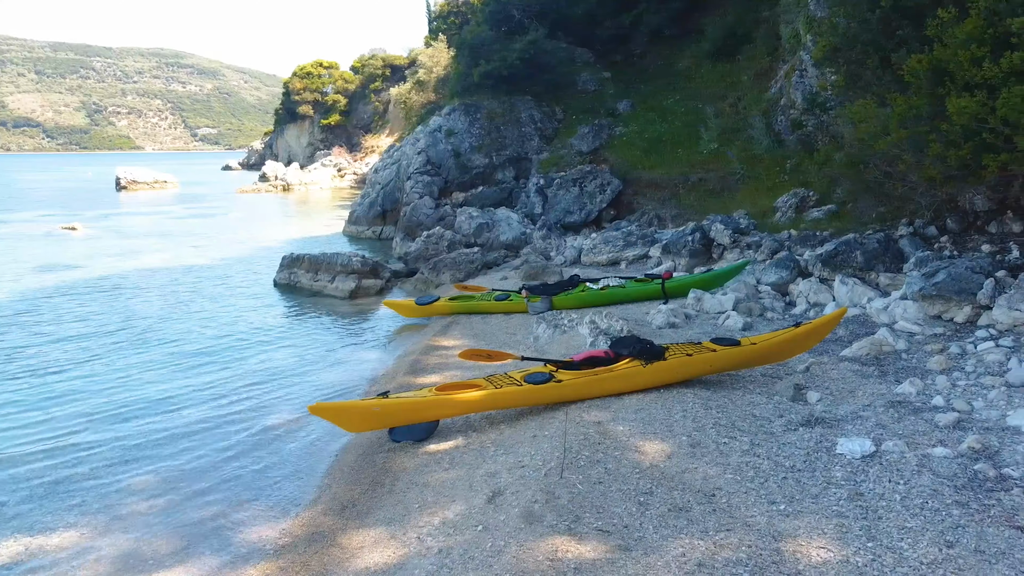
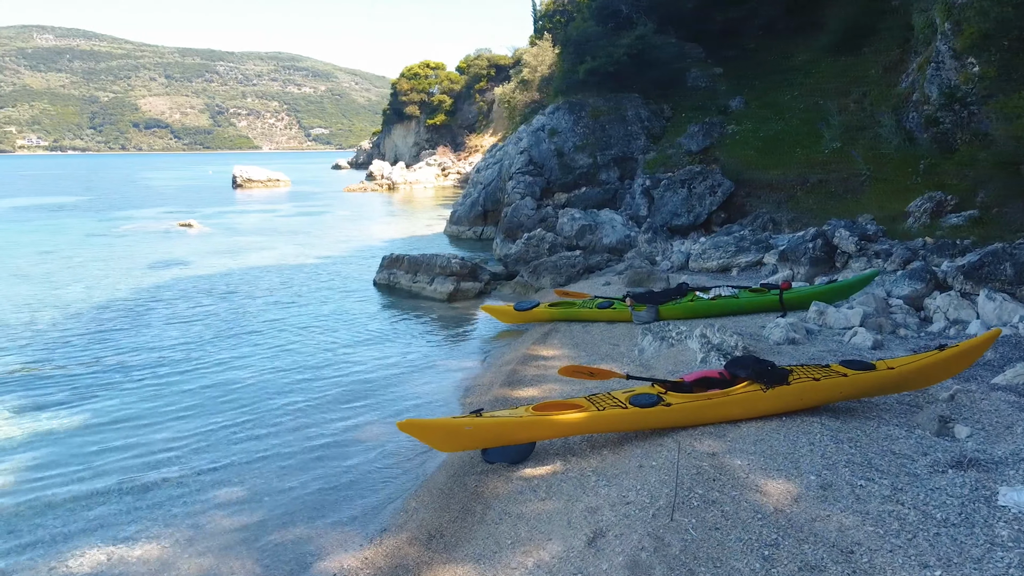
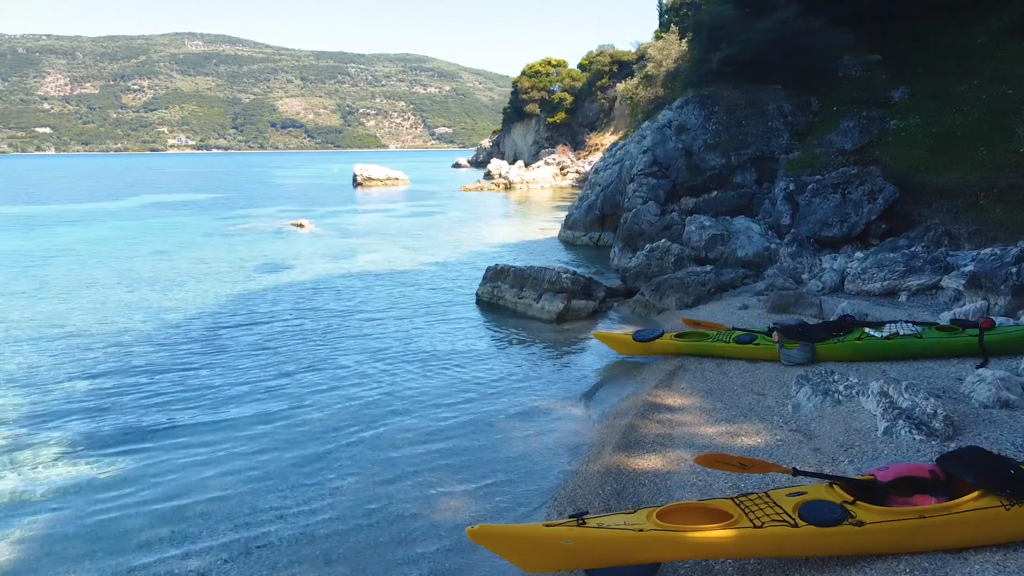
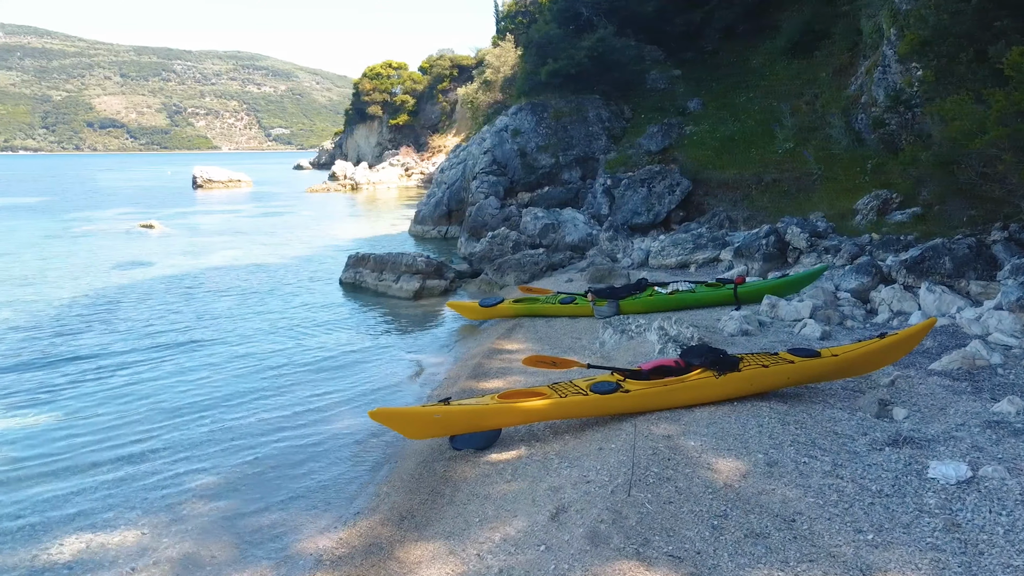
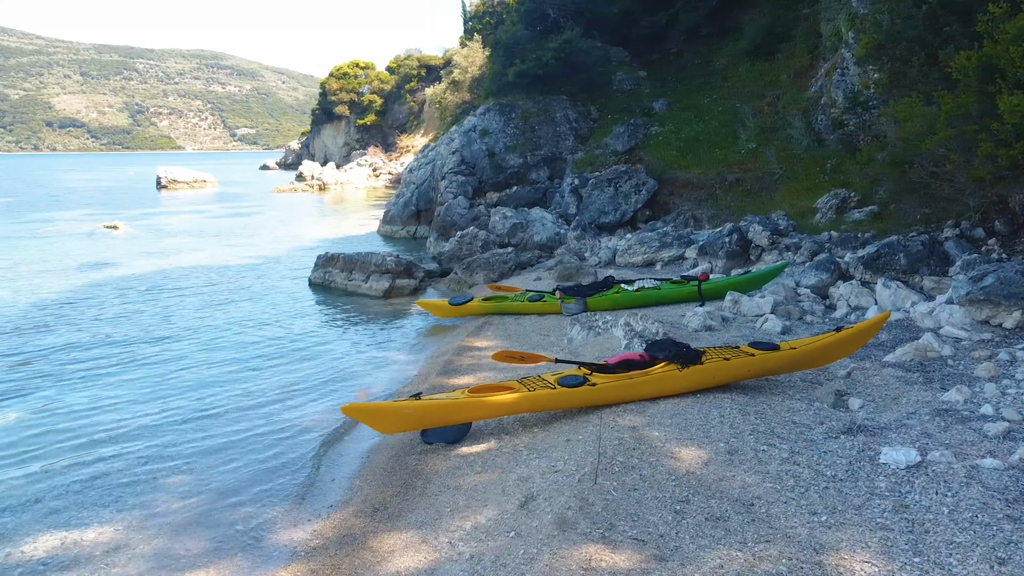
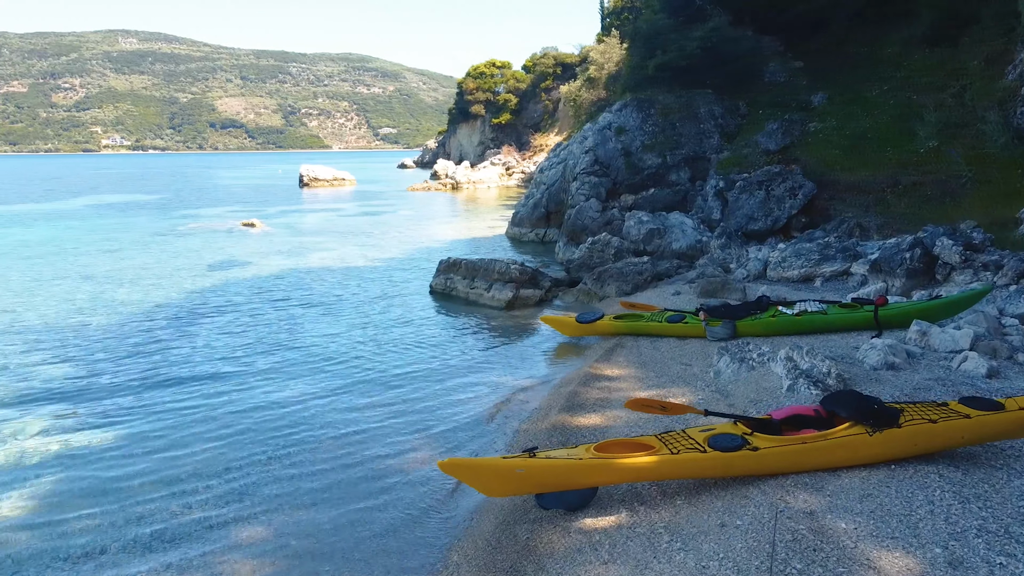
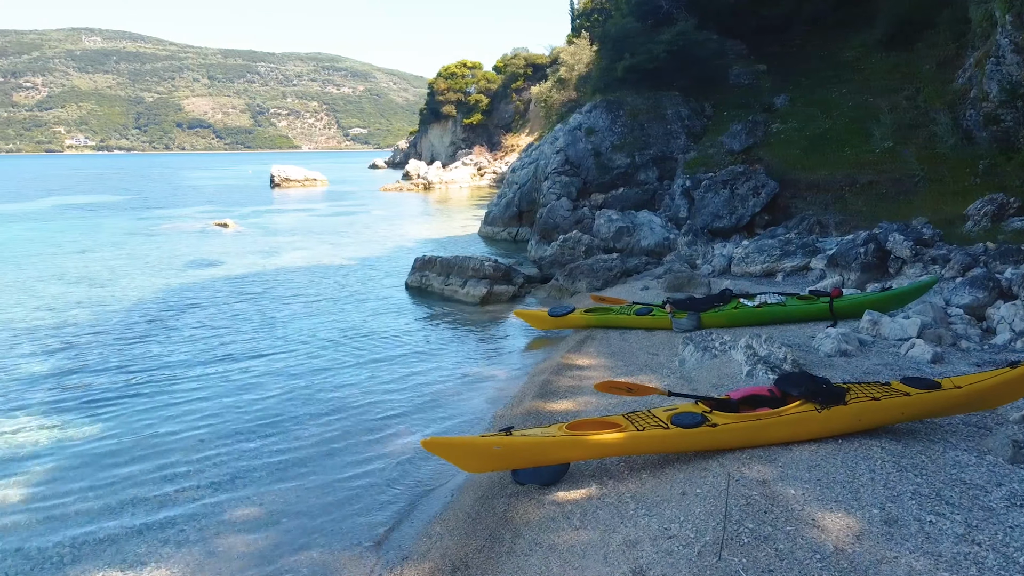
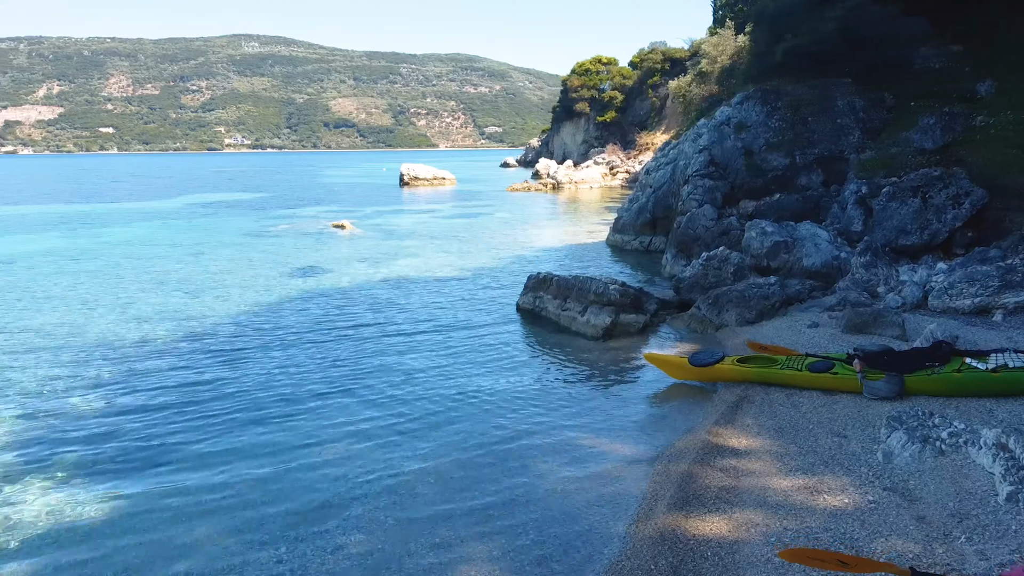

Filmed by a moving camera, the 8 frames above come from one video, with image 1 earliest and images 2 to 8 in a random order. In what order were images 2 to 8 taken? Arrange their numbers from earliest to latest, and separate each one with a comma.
5, 4, 2, 7, 6, 3, 8
